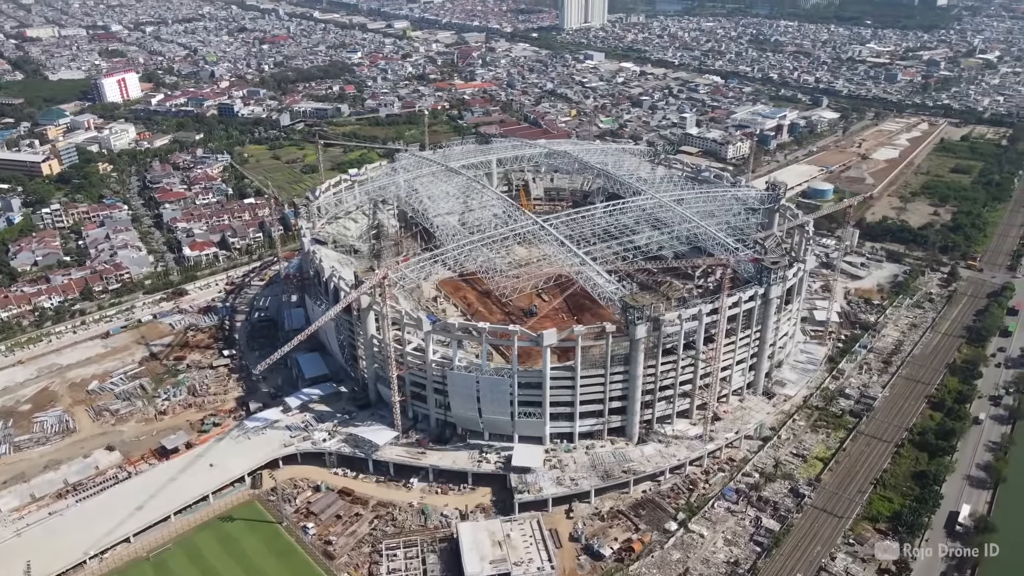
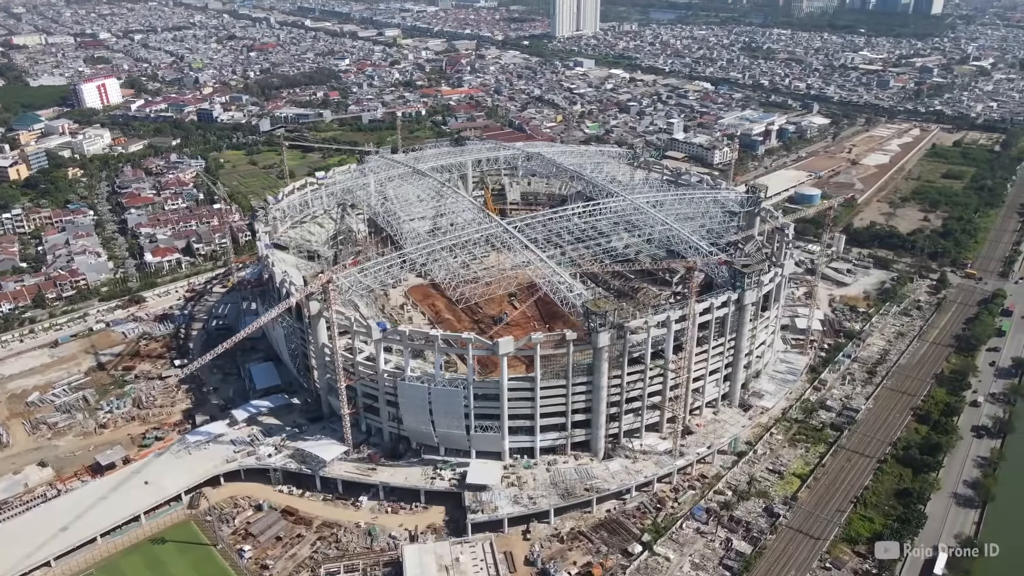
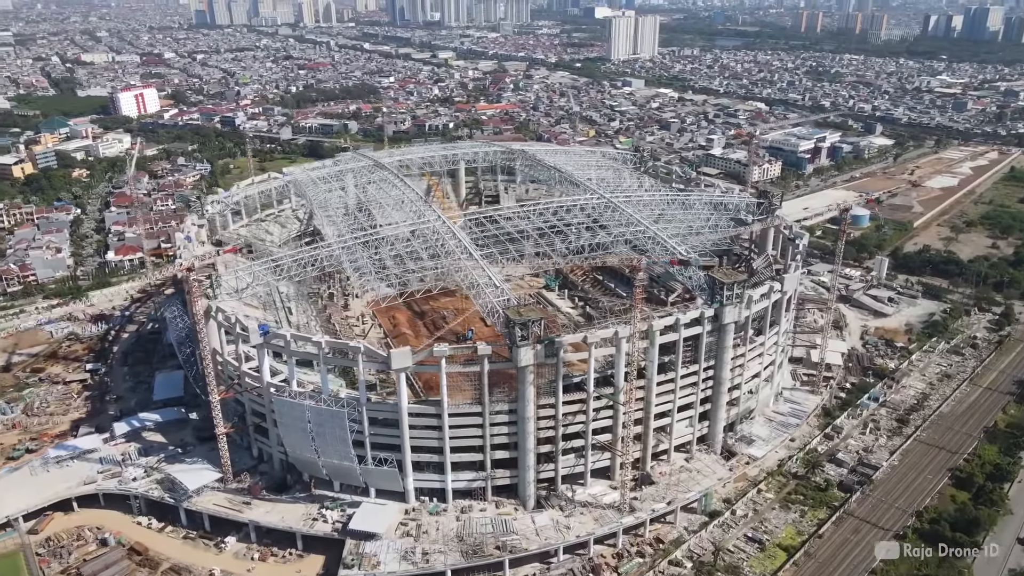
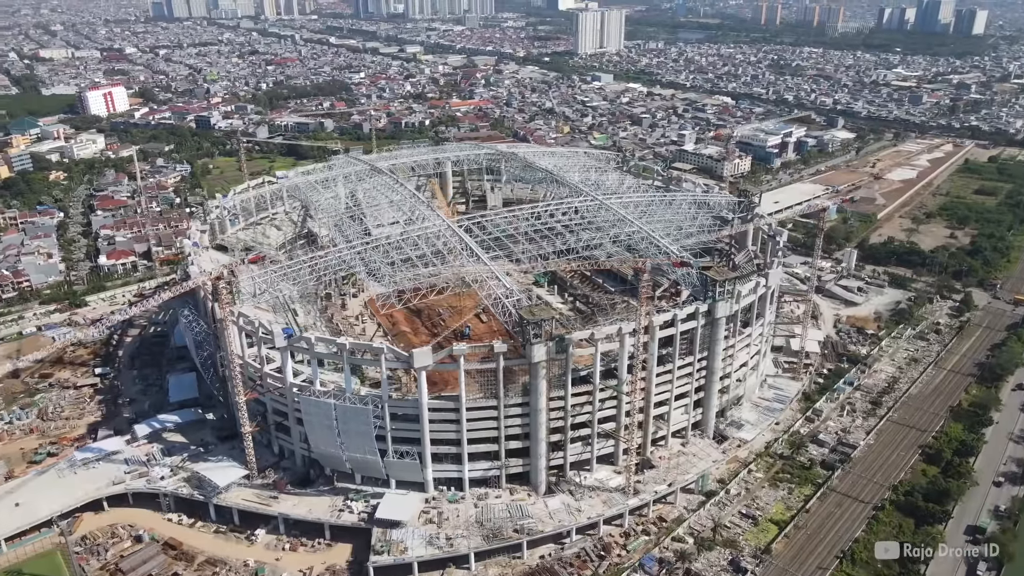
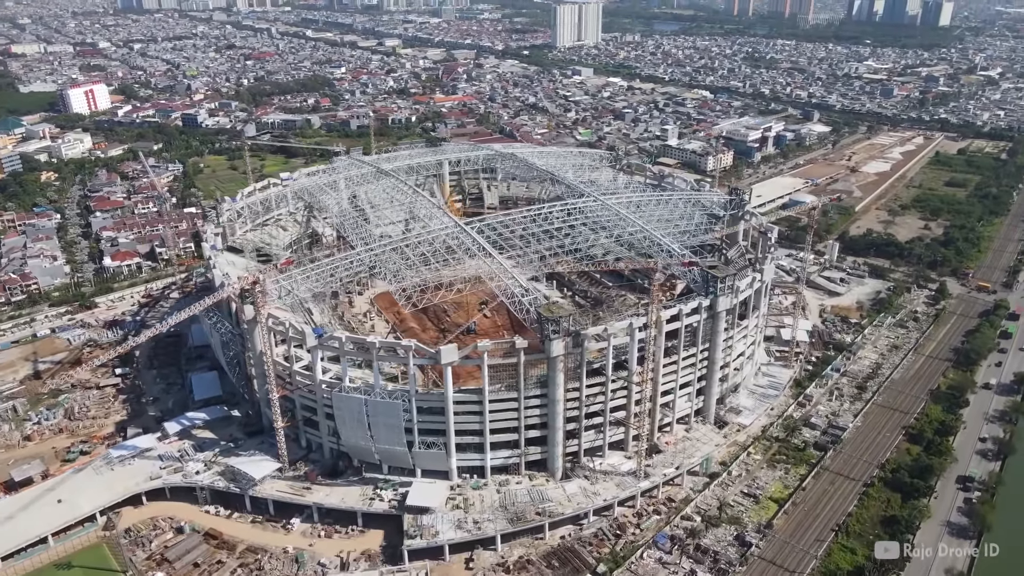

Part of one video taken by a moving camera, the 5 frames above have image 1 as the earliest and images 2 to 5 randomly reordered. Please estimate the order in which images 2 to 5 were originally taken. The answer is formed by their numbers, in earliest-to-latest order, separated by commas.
2, 5, 4, 3
